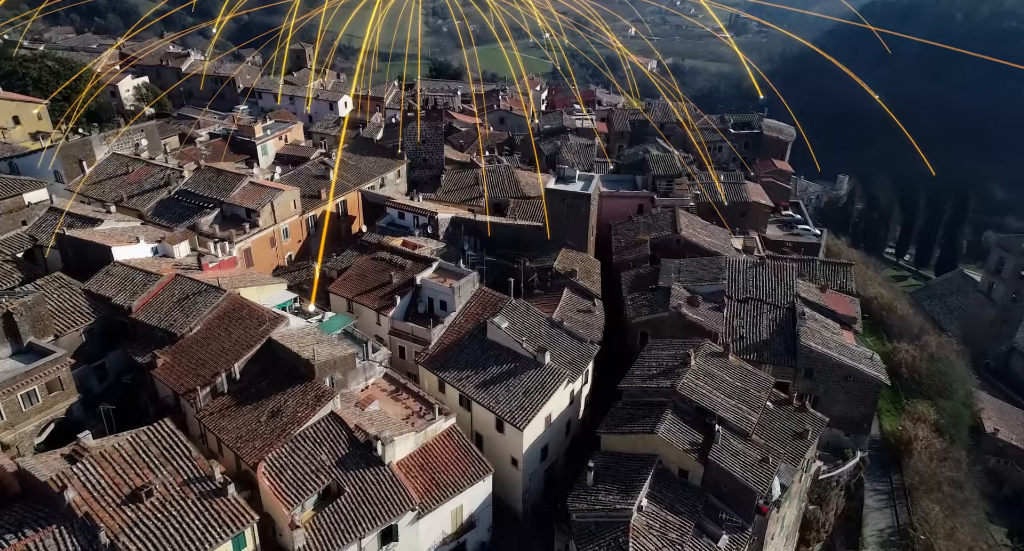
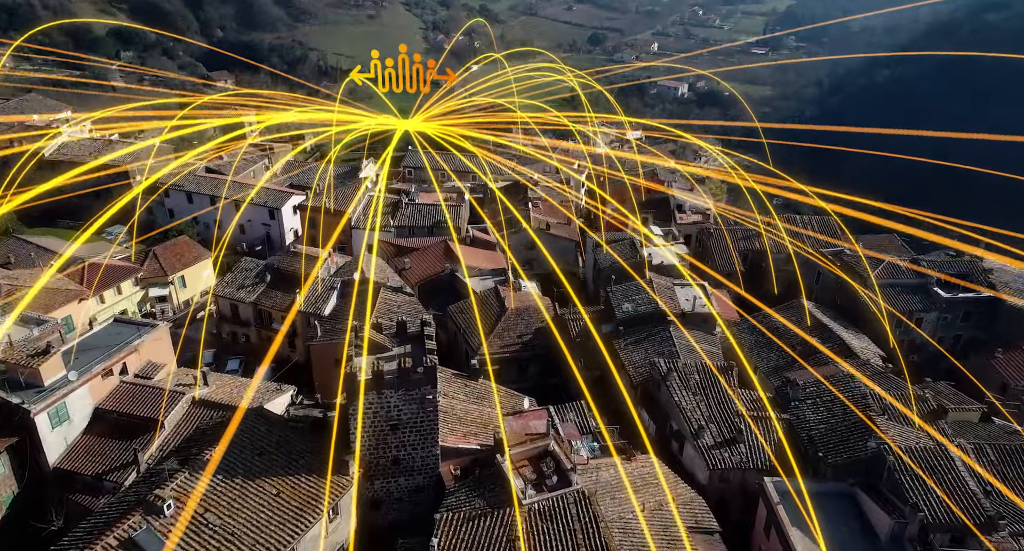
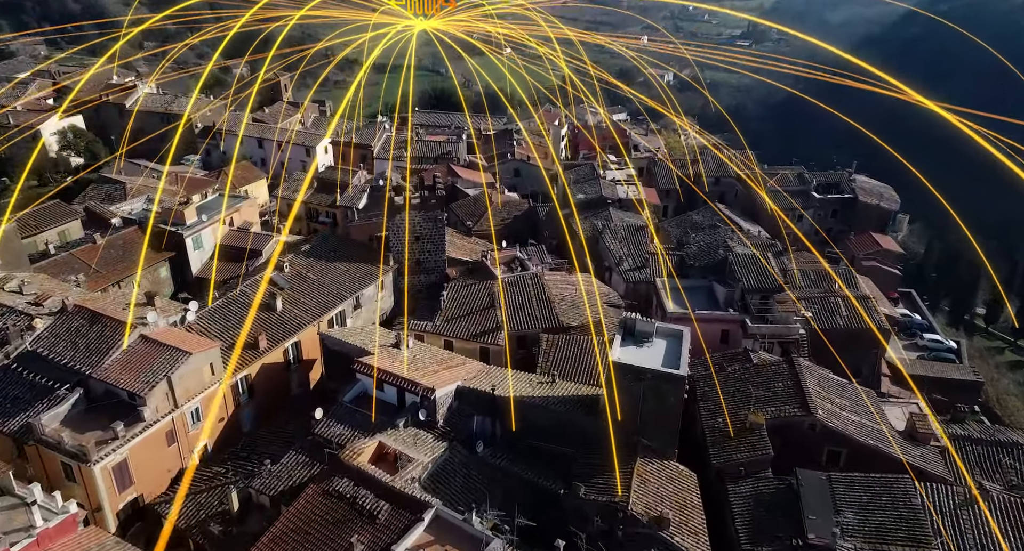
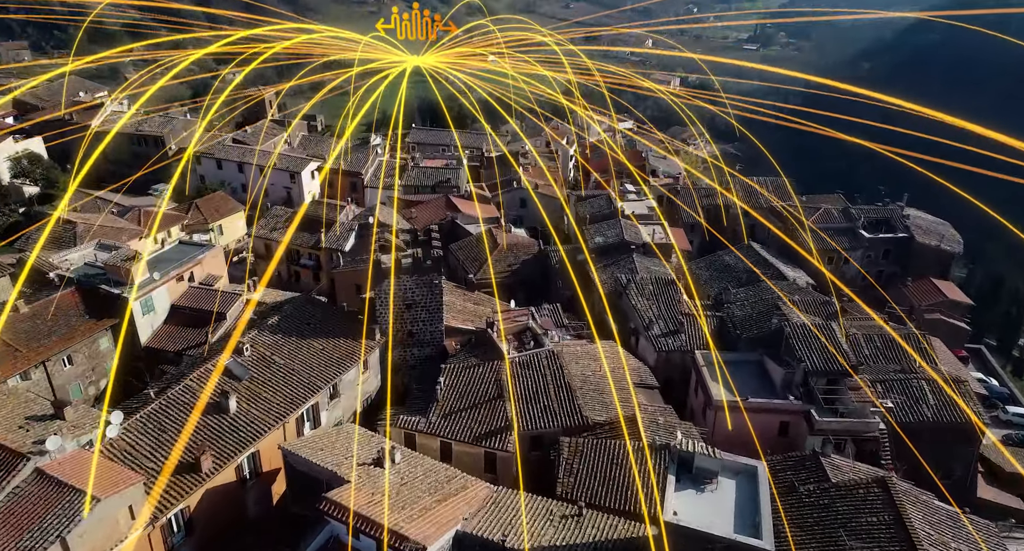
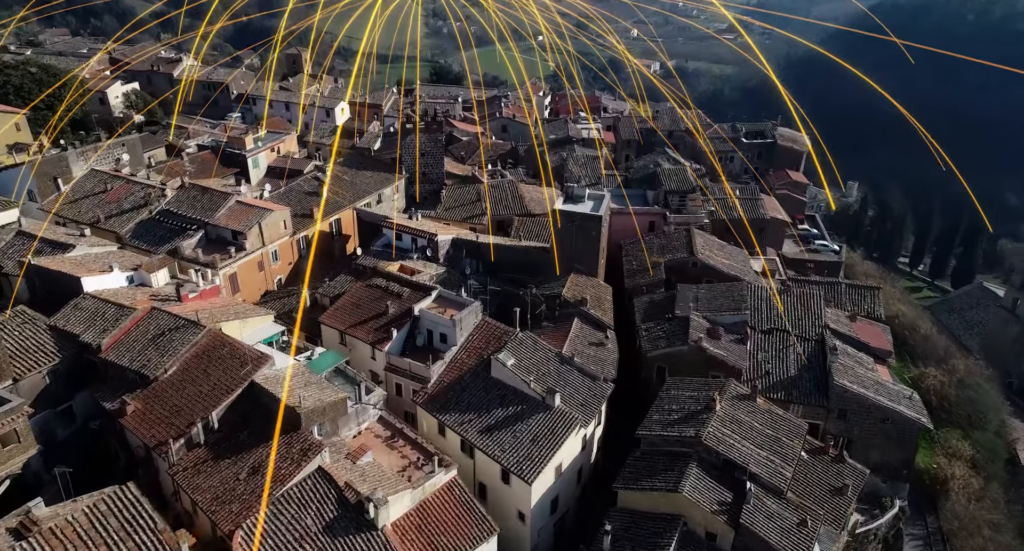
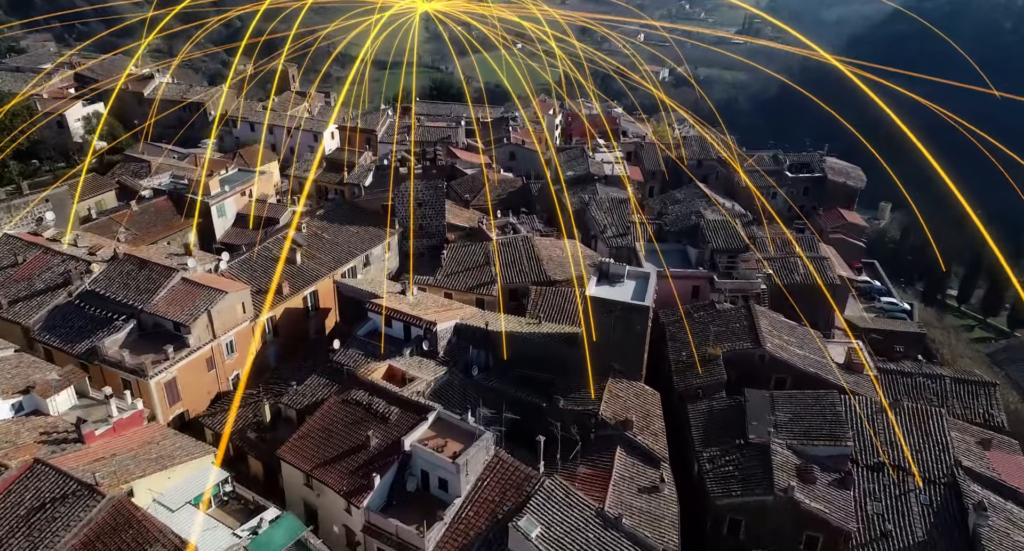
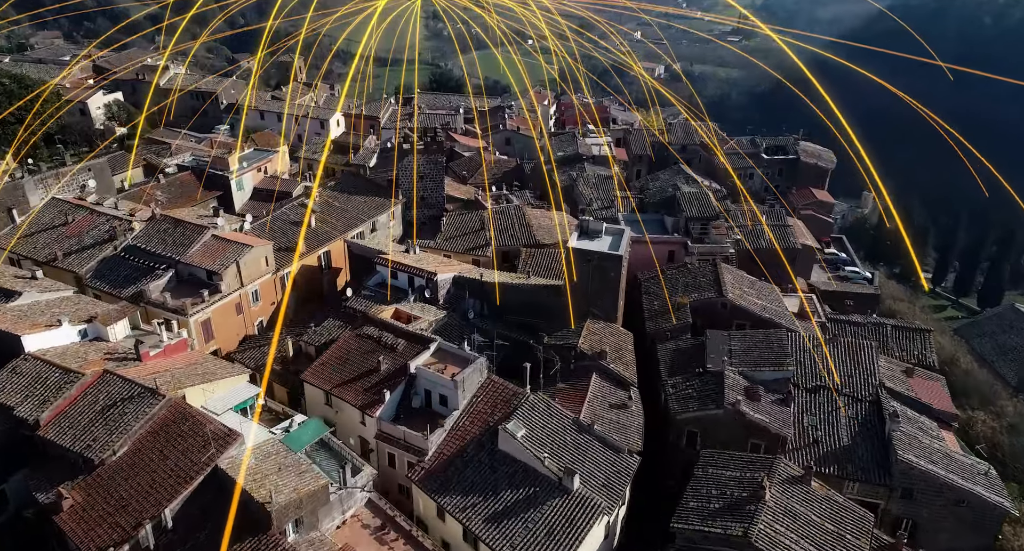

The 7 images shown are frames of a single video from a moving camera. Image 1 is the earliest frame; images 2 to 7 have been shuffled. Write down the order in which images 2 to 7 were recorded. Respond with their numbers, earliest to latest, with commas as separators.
5, 7, 6, 3, 4, 2
